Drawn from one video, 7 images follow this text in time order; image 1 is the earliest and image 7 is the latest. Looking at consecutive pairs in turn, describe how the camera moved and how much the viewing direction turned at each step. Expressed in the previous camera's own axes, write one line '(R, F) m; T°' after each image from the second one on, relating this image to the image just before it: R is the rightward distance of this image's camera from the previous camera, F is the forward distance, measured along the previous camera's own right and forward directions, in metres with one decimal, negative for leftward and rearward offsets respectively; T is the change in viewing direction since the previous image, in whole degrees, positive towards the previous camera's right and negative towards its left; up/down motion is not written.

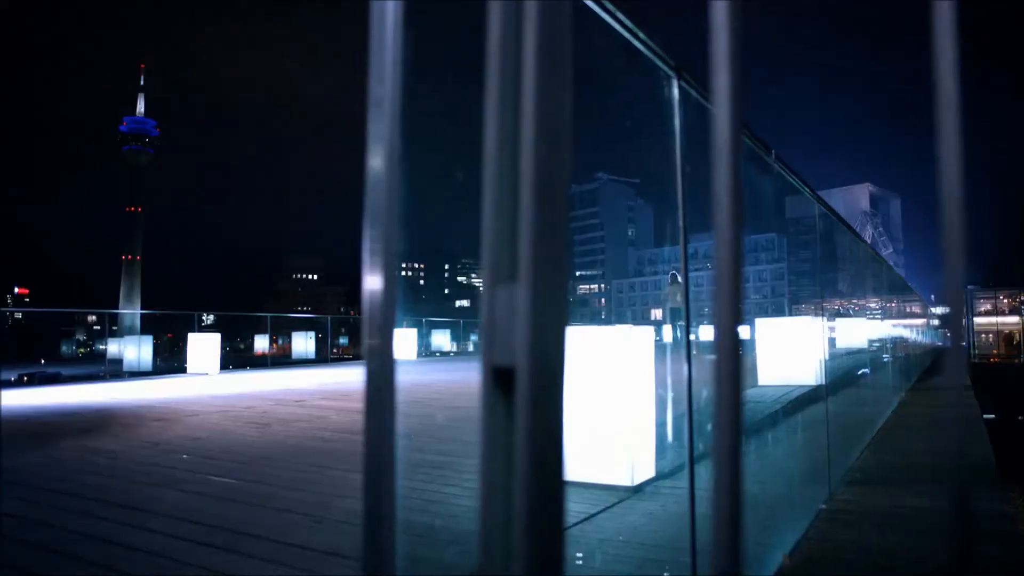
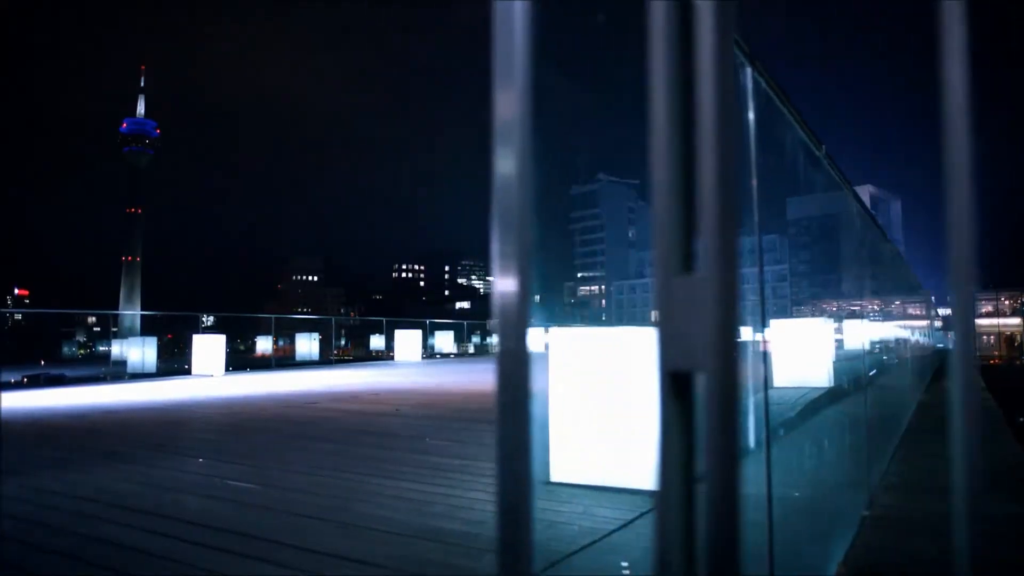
(-0.2, +0.1) m; 0°
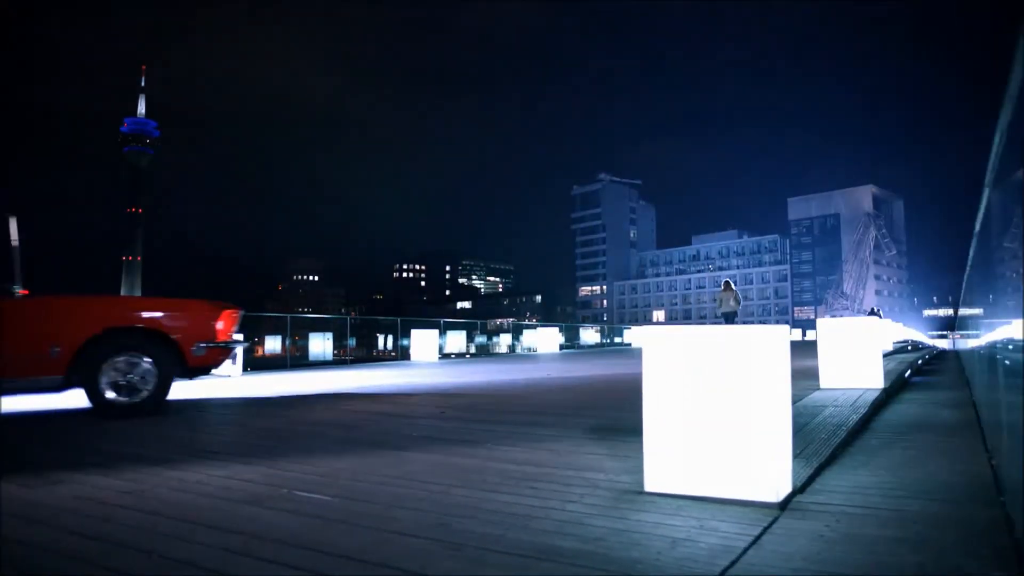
(-0.5, +0.3) m; 0°
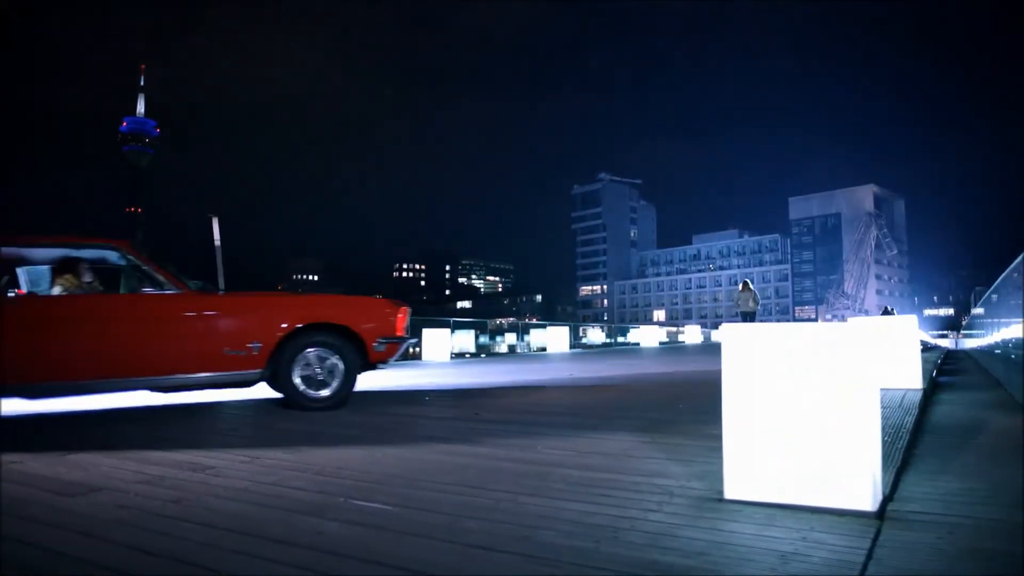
(-0.4, +0.3) m; 0°
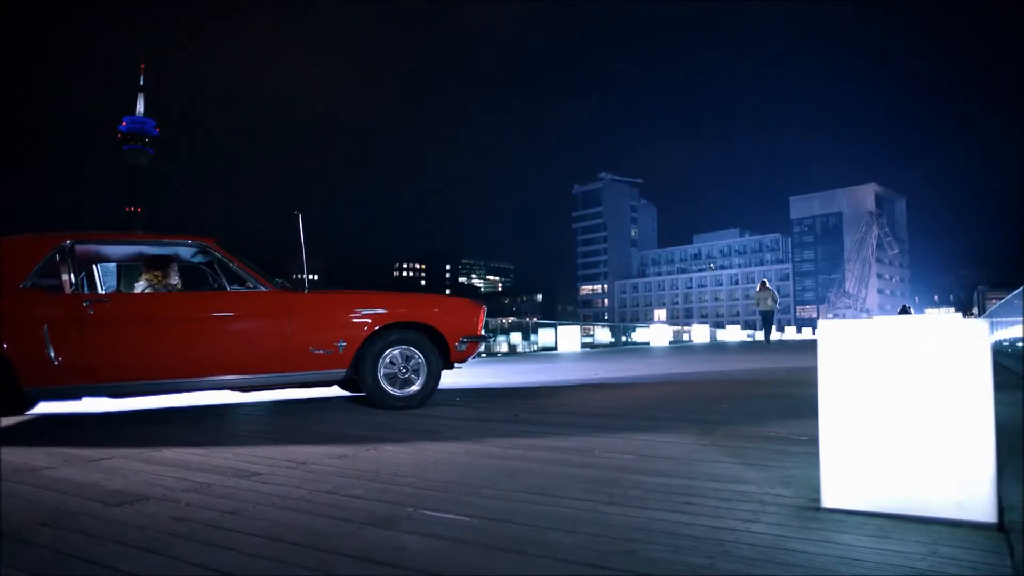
(-0.4, +0.3) m; 0°
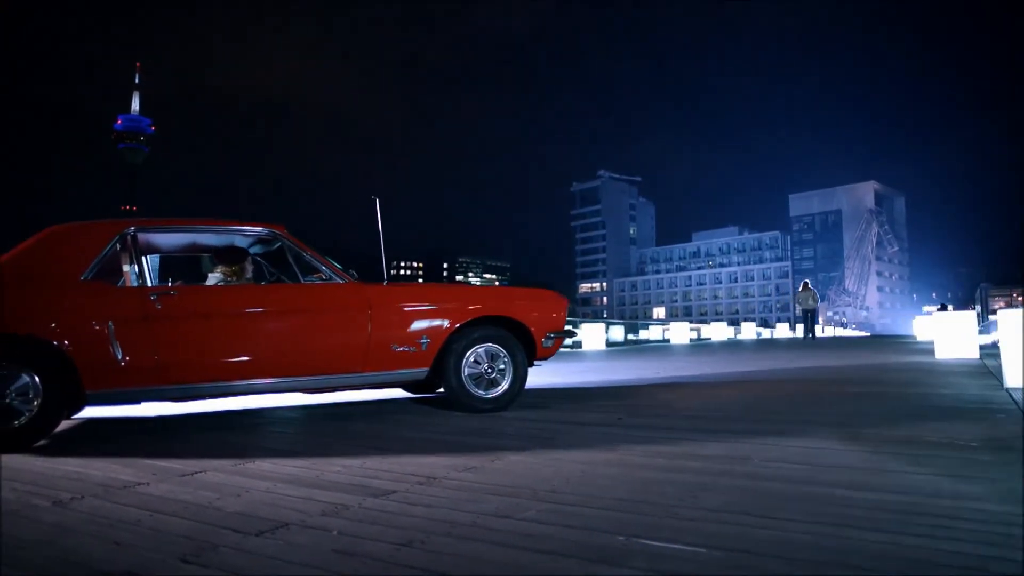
(-0.9, +0.6) m; 0°
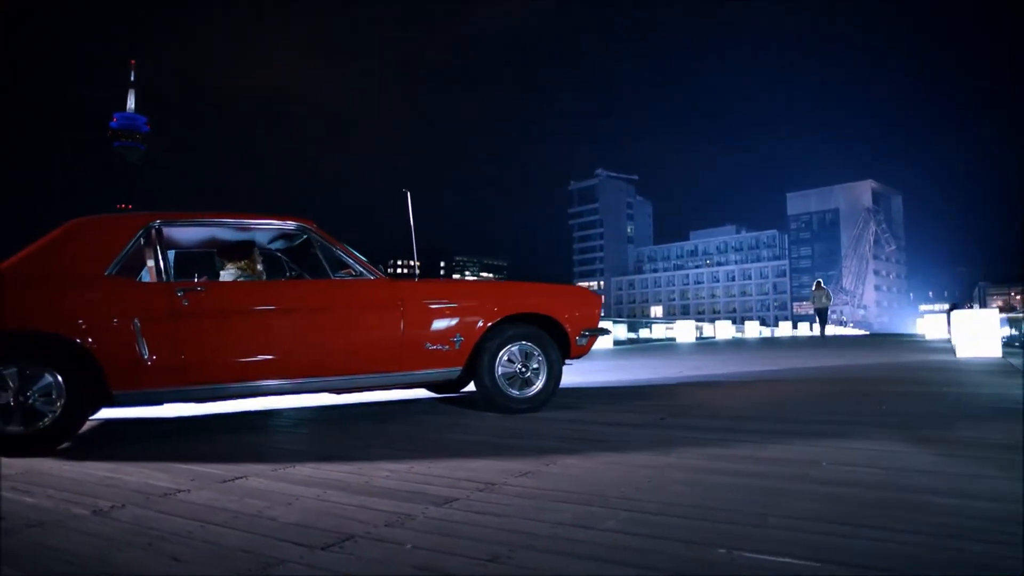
(-0.3, +0.2) m; 0°
